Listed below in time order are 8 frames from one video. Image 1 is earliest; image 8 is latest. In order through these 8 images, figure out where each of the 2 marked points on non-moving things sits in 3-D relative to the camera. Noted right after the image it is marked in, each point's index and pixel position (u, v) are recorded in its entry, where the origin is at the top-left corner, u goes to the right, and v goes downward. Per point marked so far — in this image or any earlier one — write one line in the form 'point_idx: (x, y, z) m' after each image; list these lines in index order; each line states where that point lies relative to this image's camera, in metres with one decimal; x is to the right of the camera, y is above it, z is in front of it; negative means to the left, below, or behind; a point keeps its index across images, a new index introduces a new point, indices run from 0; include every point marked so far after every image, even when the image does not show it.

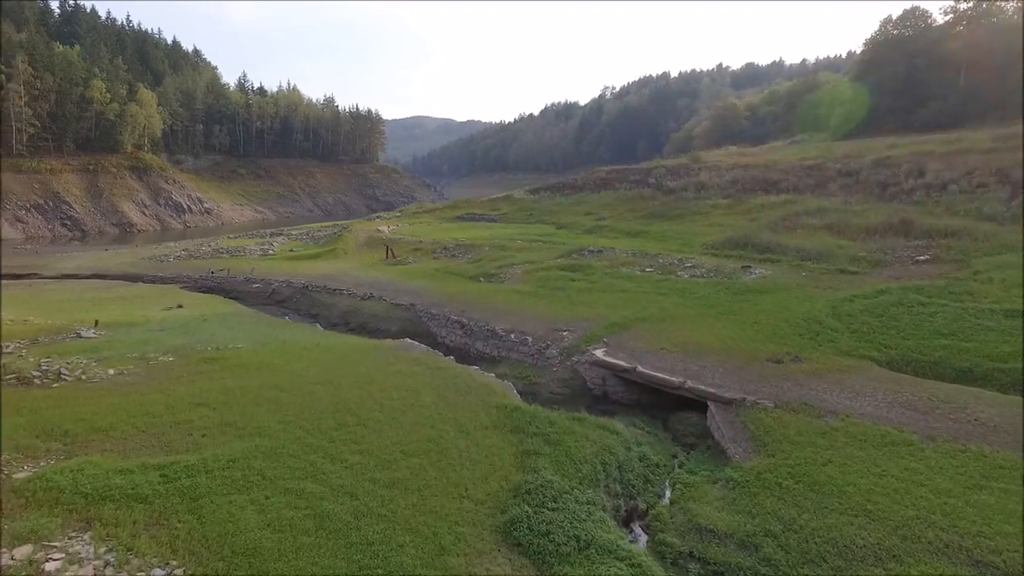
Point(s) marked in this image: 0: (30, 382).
0: (-12.1, -2.4, +15.6) m
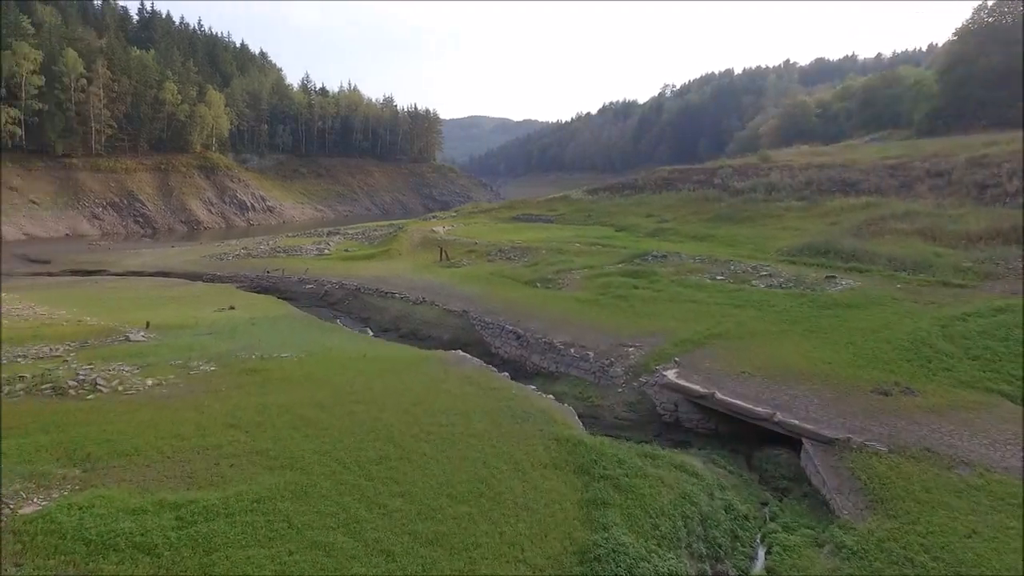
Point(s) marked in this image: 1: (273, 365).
0: (-10.7, -2.5, +14.8) m
1: (-7.0, -2.3, +18.2) m
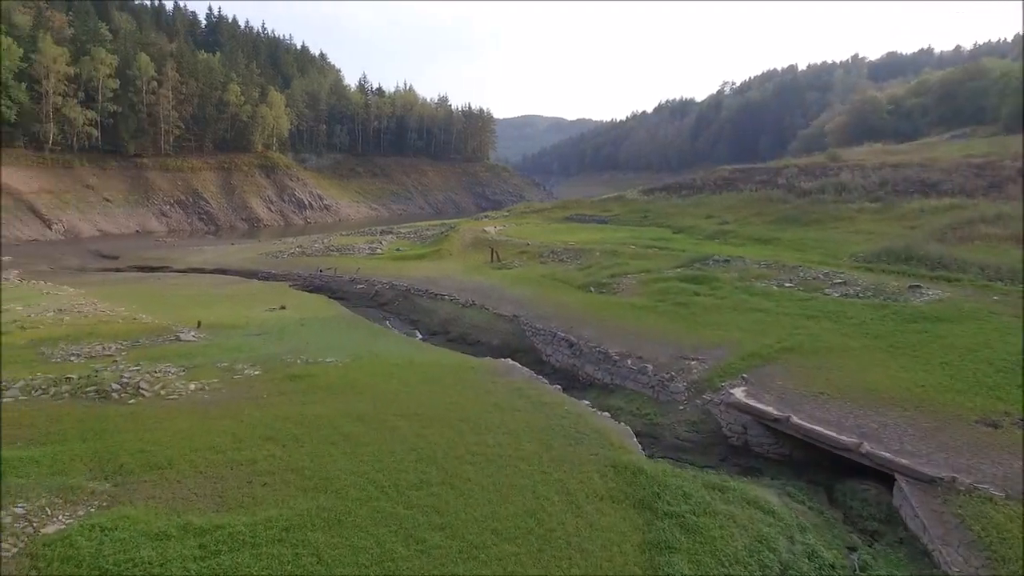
0: (-9.5, -2.6, +14.5) m
1: (-5.5, -2.3, +17.6) m
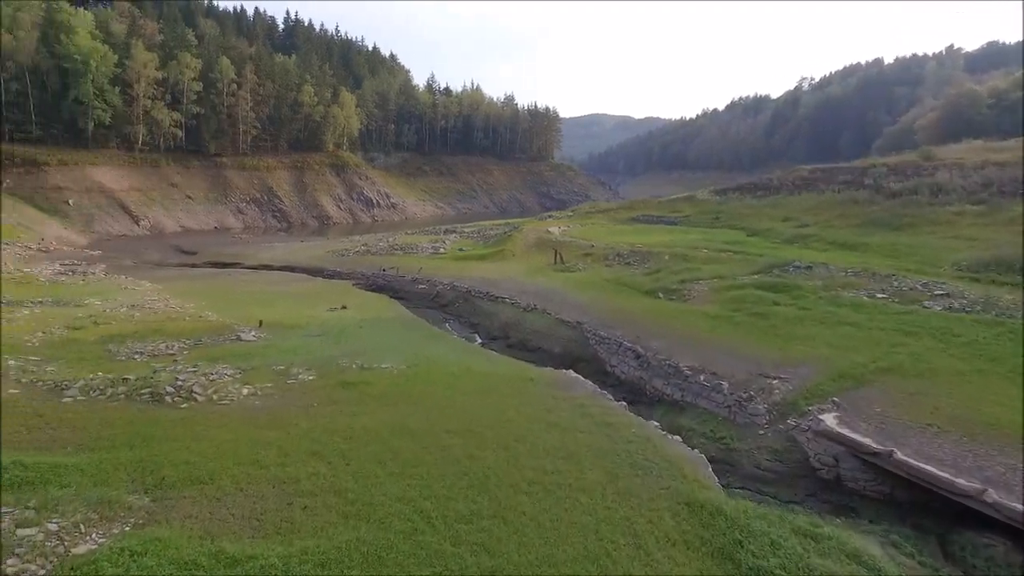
0: (-8.1, -2.6, +14.3) m
1: (-3.9, -2.5, +17.0) m
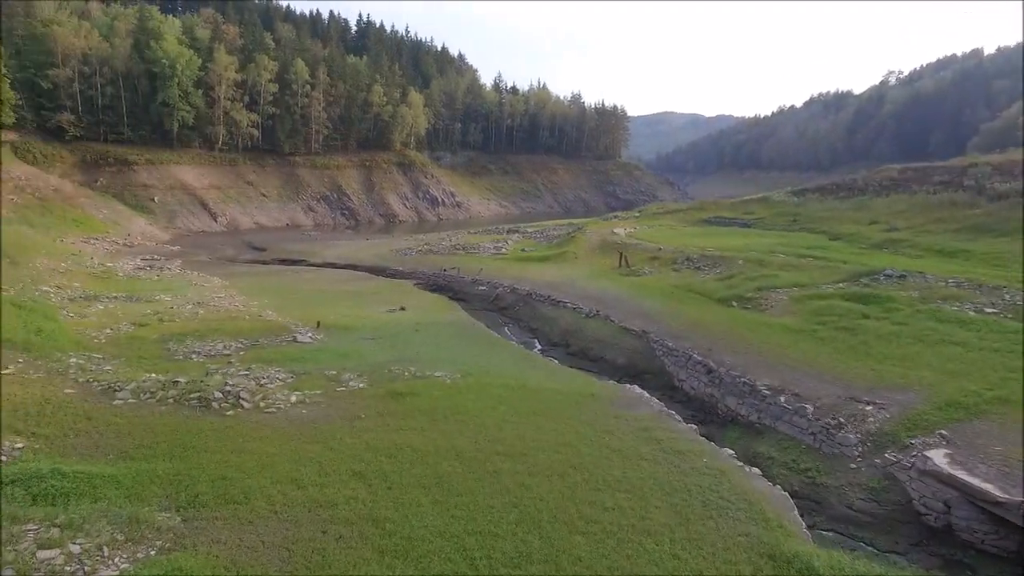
0: (-6.8, -2.7, +13.9) m
1: (-2.3, -2.6, +16.2) m
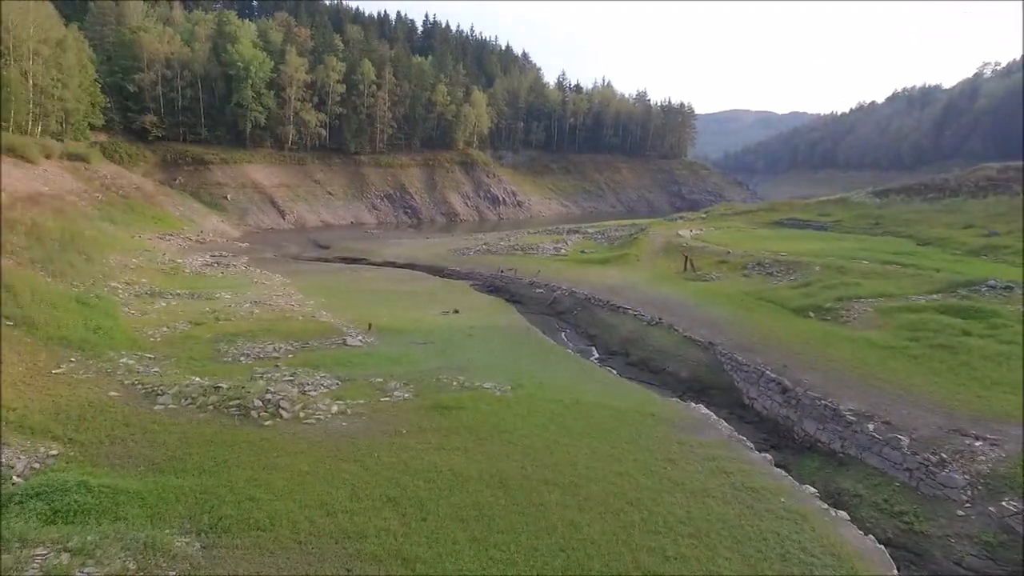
0: (-5.7, -2.7, +13.4) m
1: (-1.0, -2.8, +15.2) m
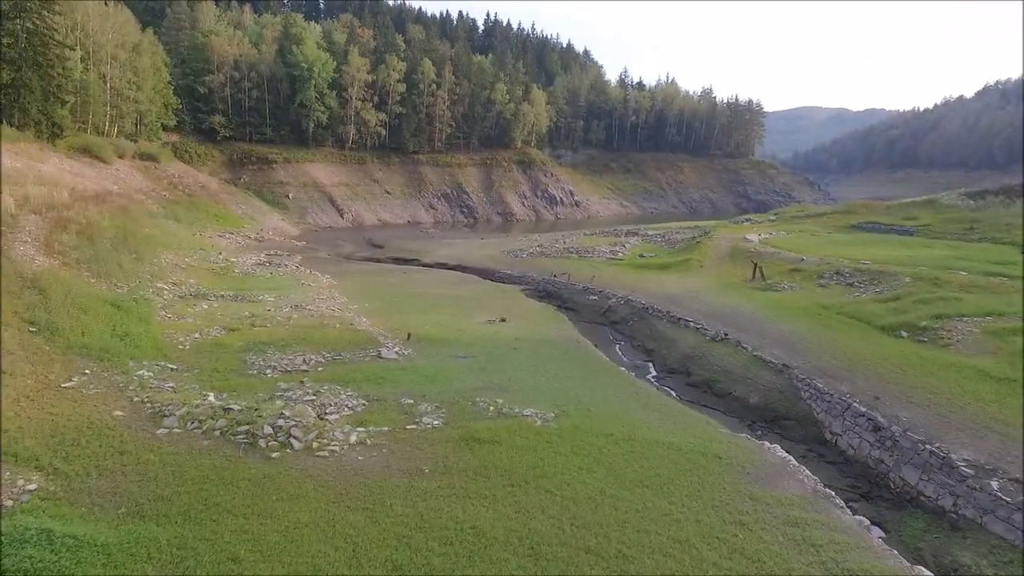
0: (-5.0, -3.0, +12.0) m
1: (-0.1, -3.1, +13.4) m
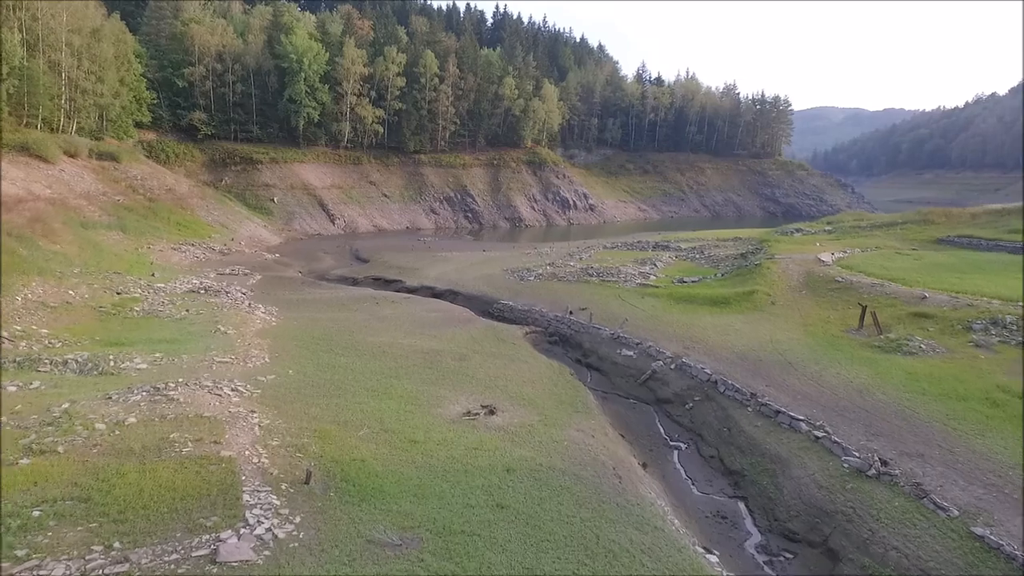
0: (-5.4, -4.9, +1.6) m
1: (-0.6, -5.0, +2.9) m
